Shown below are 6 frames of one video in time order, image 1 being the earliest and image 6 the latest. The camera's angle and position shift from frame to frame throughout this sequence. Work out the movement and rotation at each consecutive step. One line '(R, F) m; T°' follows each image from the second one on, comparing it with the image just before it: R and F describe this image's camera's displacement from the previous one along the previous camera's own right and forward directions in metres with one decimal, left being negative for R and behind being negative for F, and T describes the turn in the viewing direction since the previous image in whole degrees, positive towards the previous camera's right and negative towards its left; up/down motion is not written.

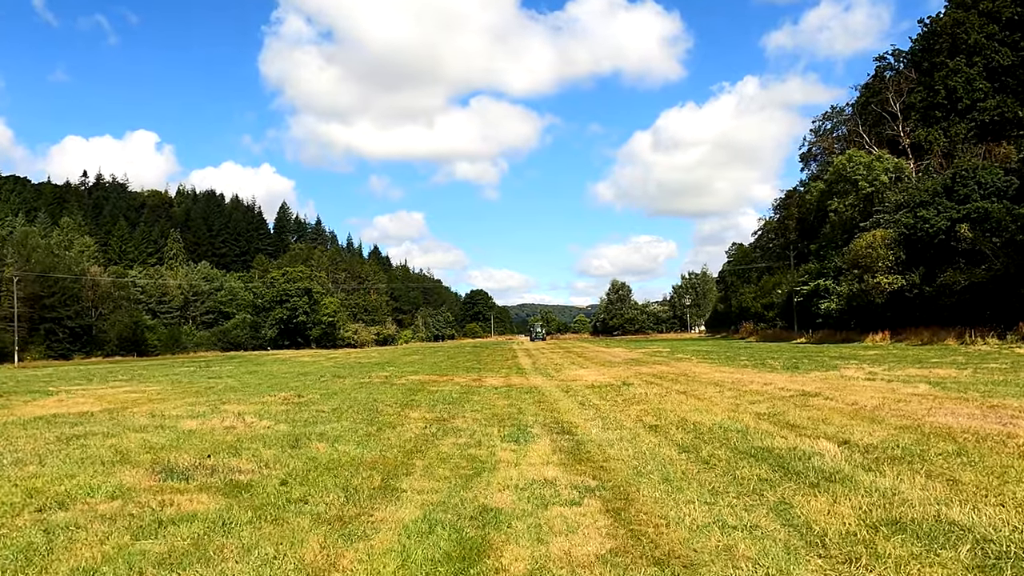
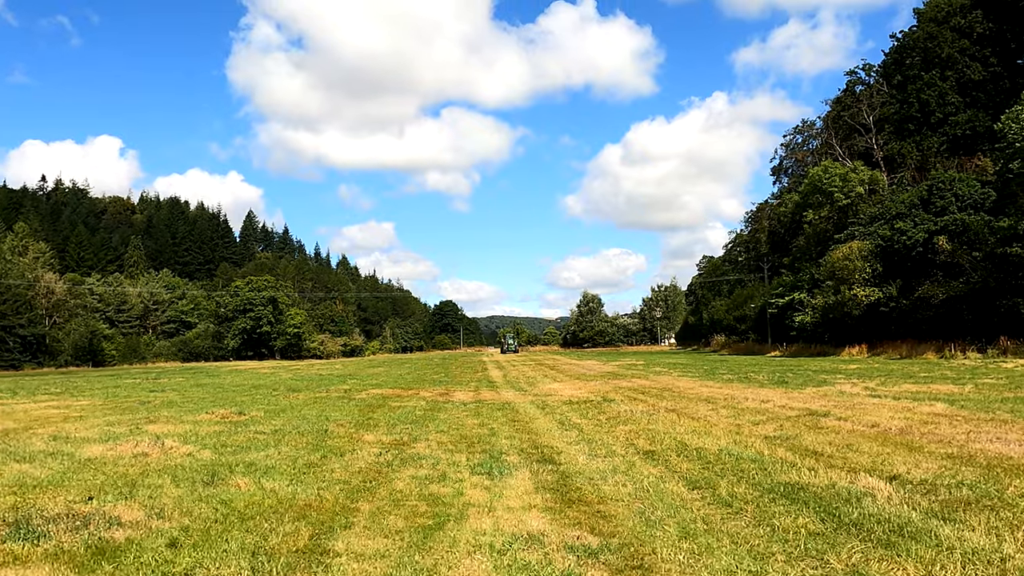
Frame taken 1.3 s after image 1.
(0.0, +1.6) m; +3°
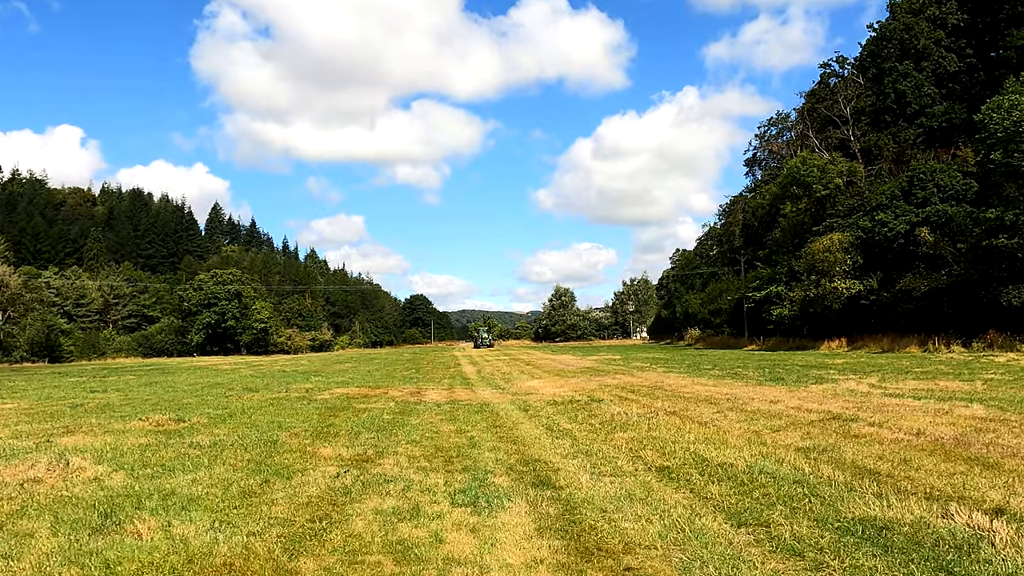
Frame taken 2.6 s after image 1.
(-0.2, +1.6) m; +3°
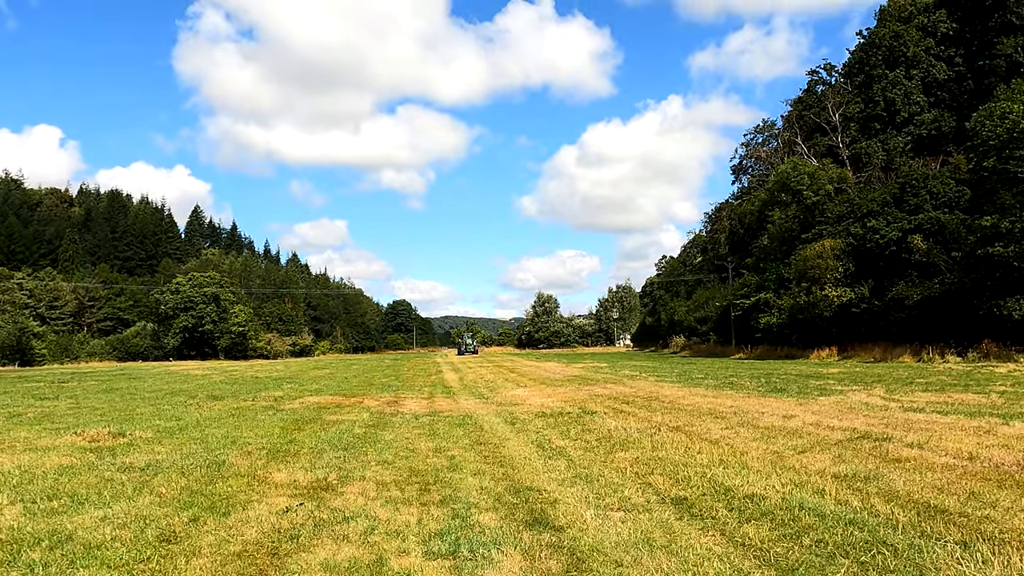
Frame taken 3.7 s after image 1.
(-0.1, +1.3) m; +2°
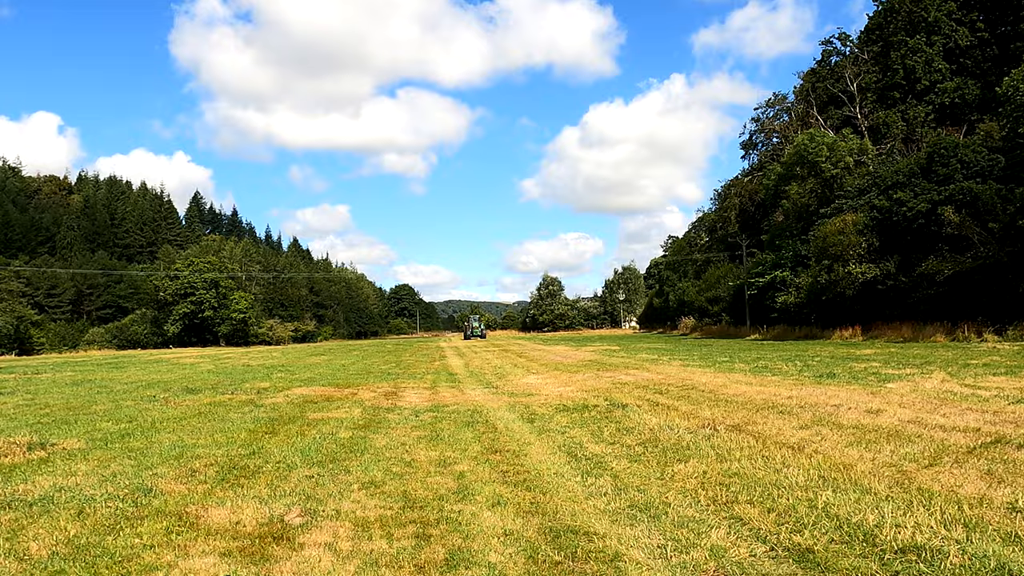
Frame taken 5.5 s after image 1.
(-0.2, +2.2) m; 0°
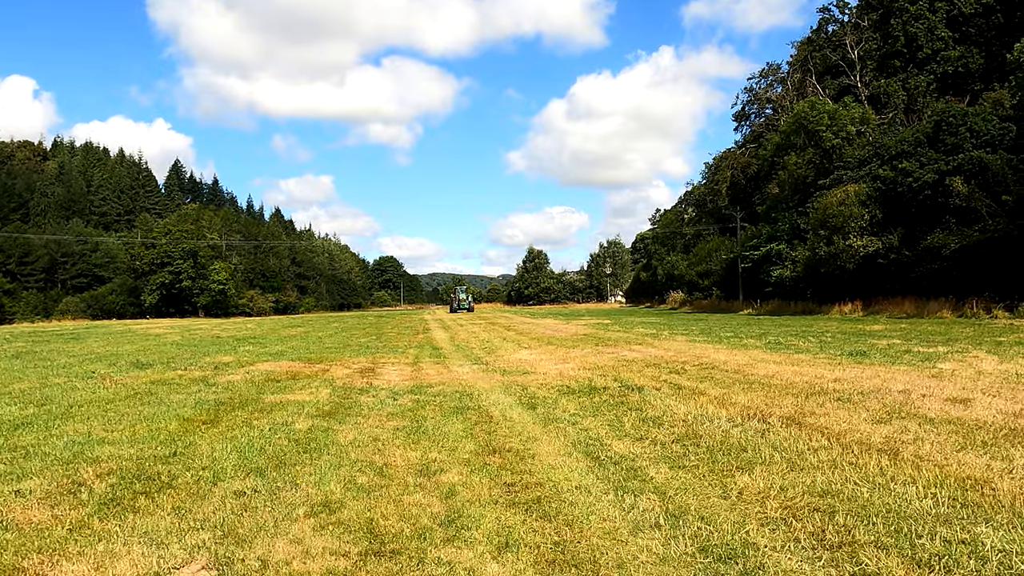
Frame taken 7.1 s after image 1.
(-0.2, +1.9) m; +1°
